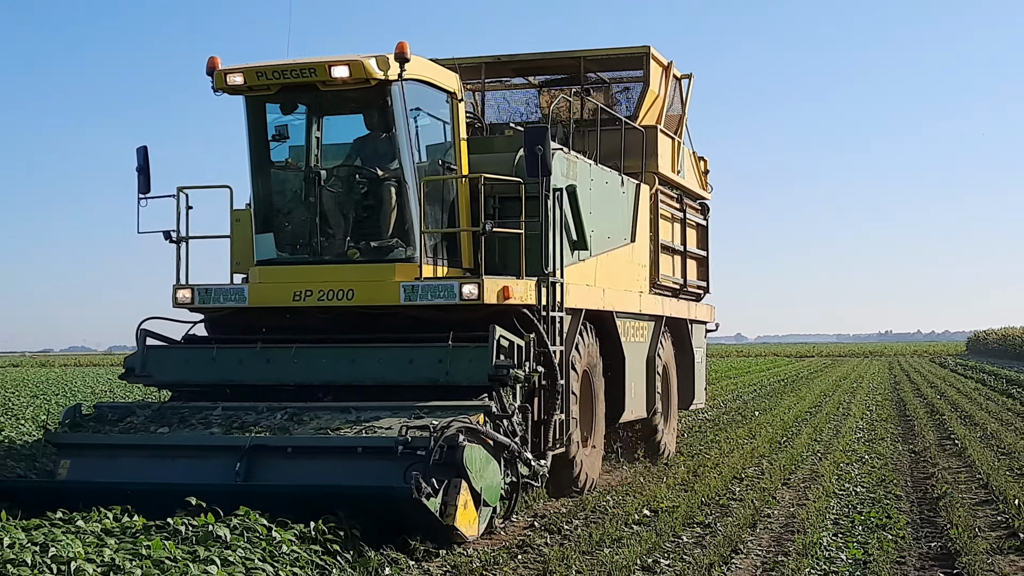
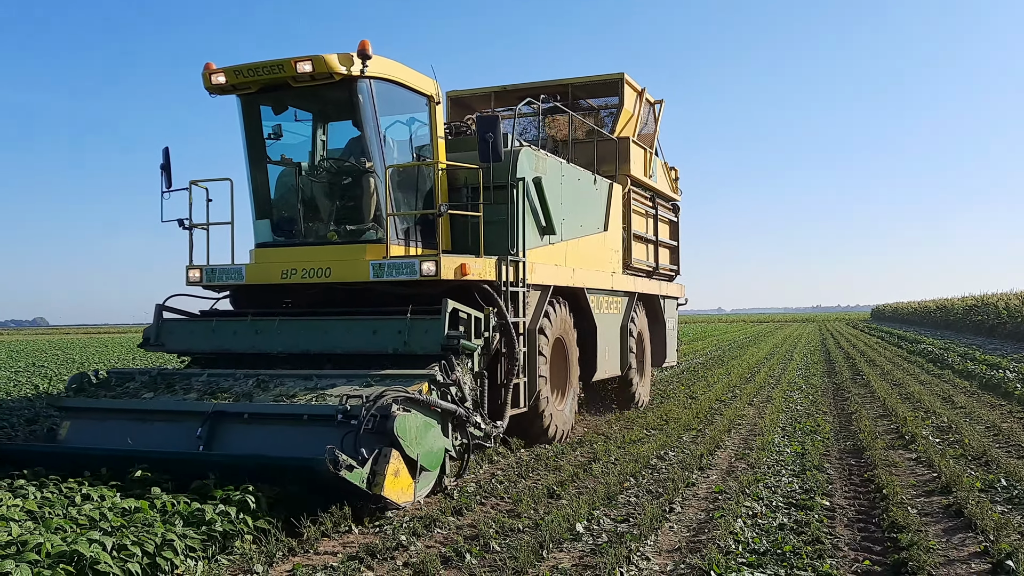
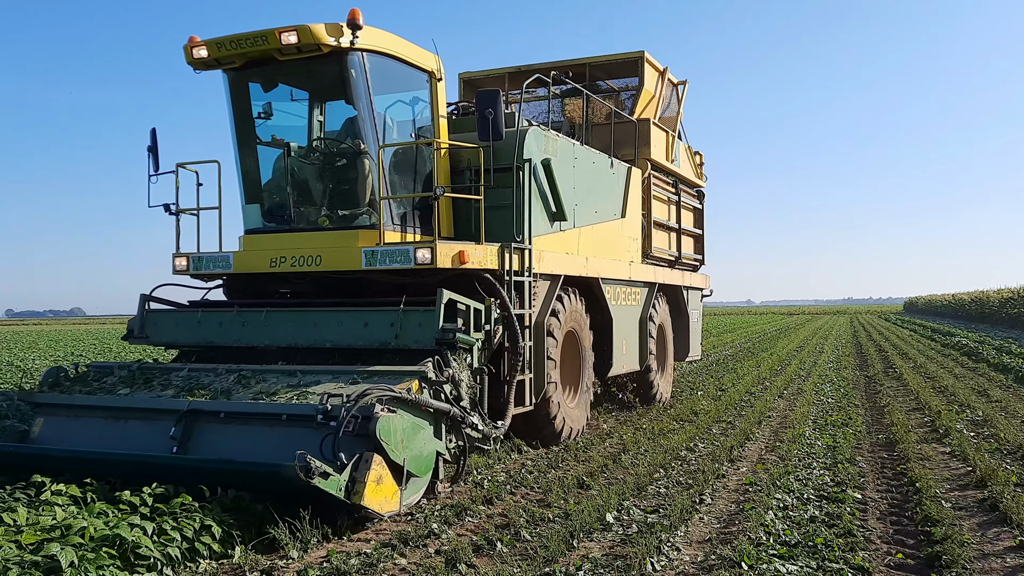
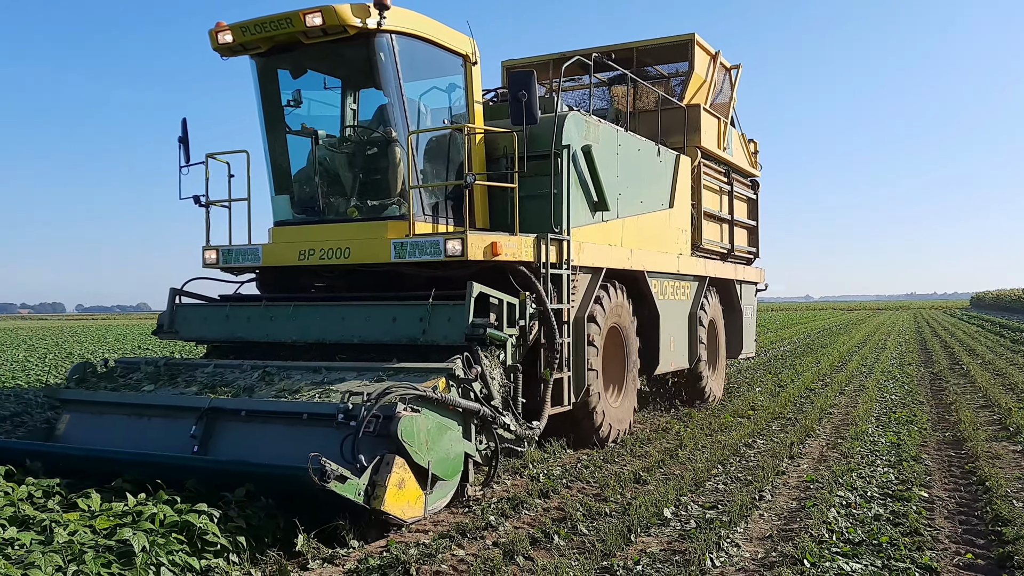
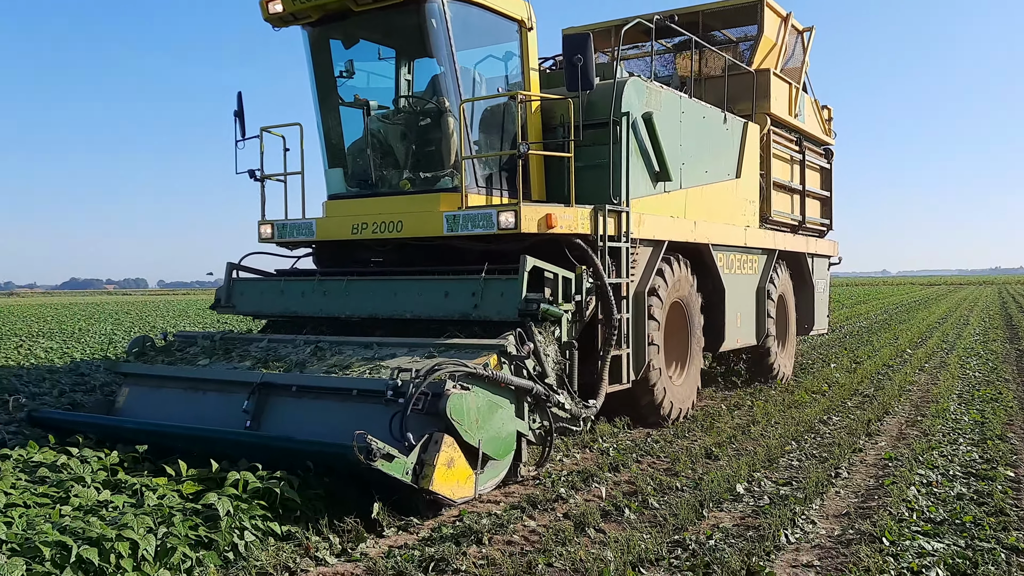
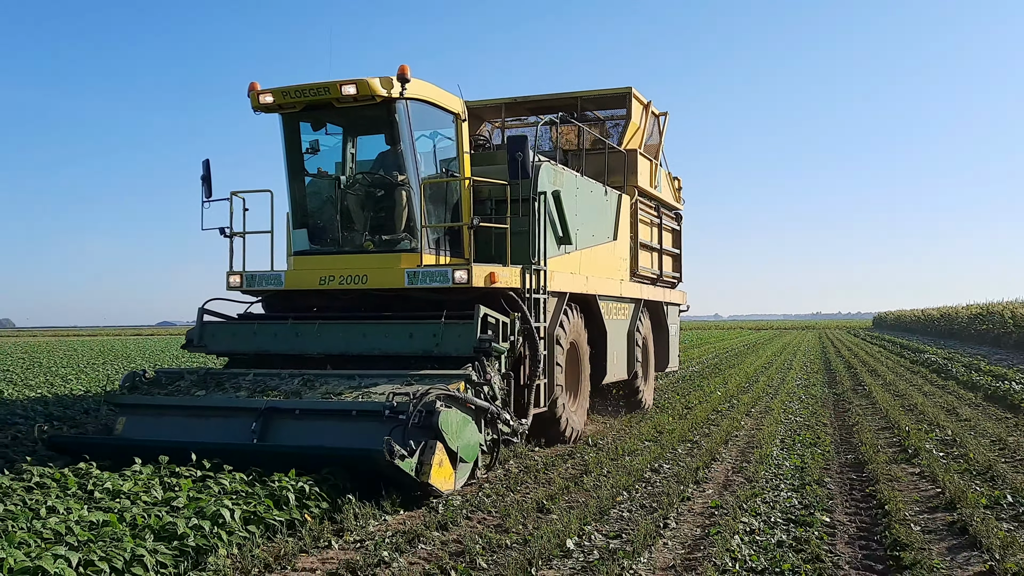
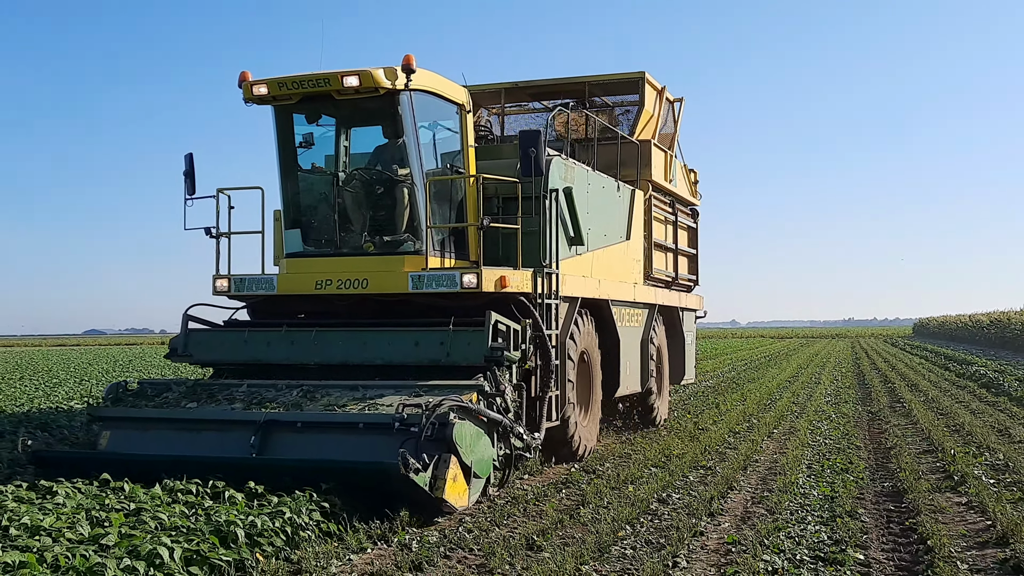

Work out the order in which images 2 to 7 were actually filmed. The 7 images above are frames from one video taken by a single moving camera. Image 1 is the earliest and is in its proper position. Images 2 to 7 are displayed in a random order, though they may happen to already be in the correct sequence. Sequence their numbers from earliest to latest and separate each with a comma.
7, 6, 2, 3, 4, 5
